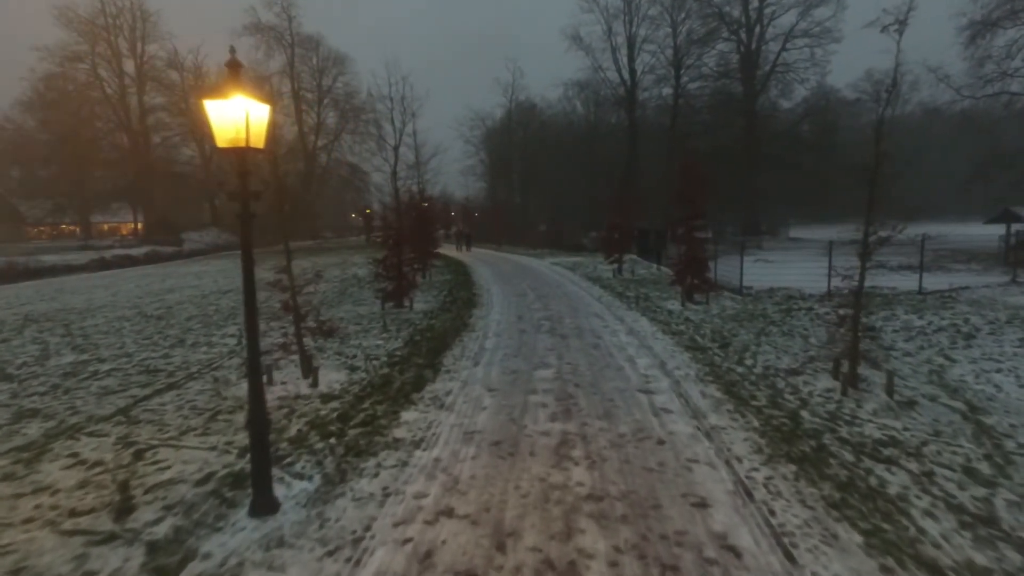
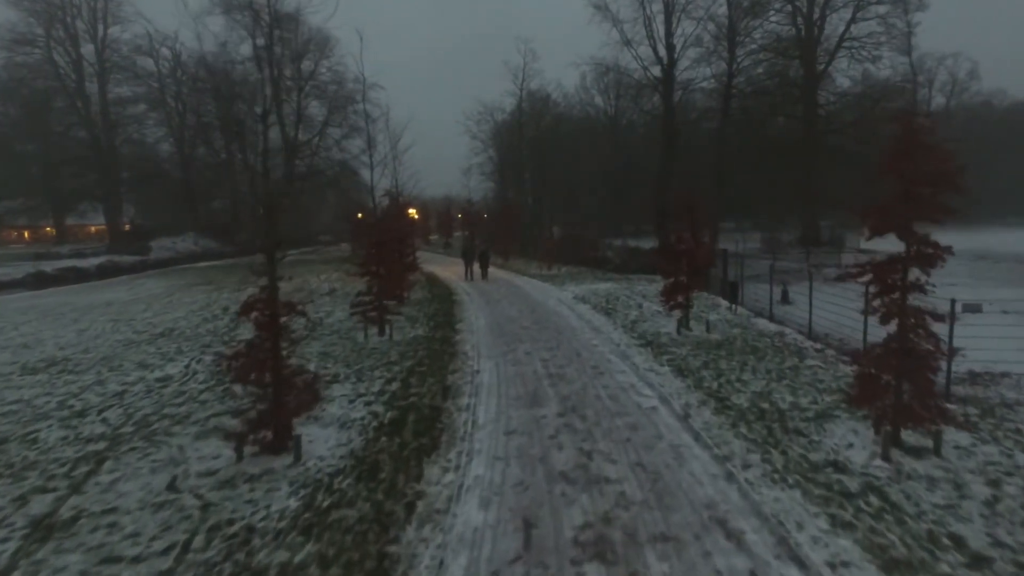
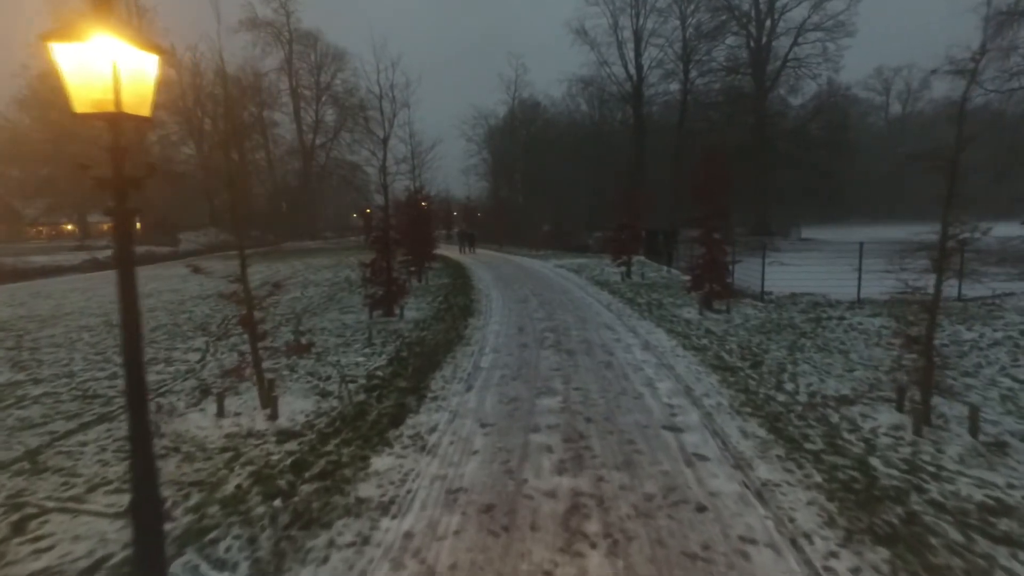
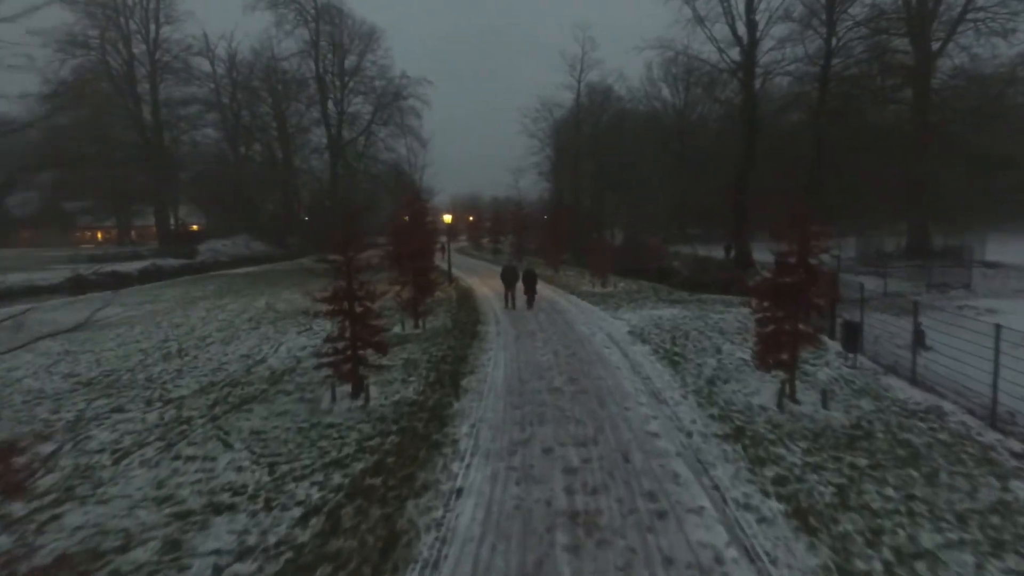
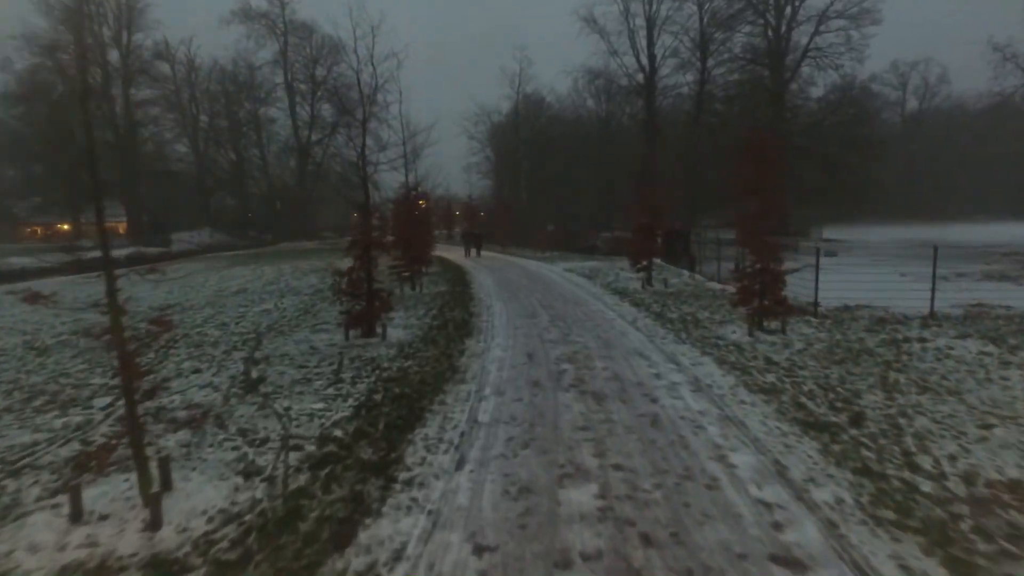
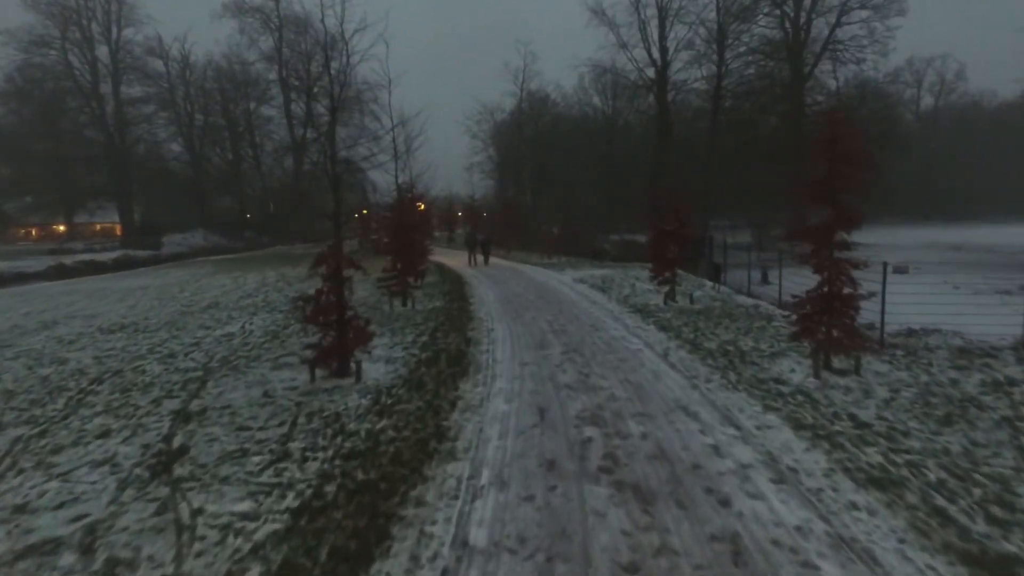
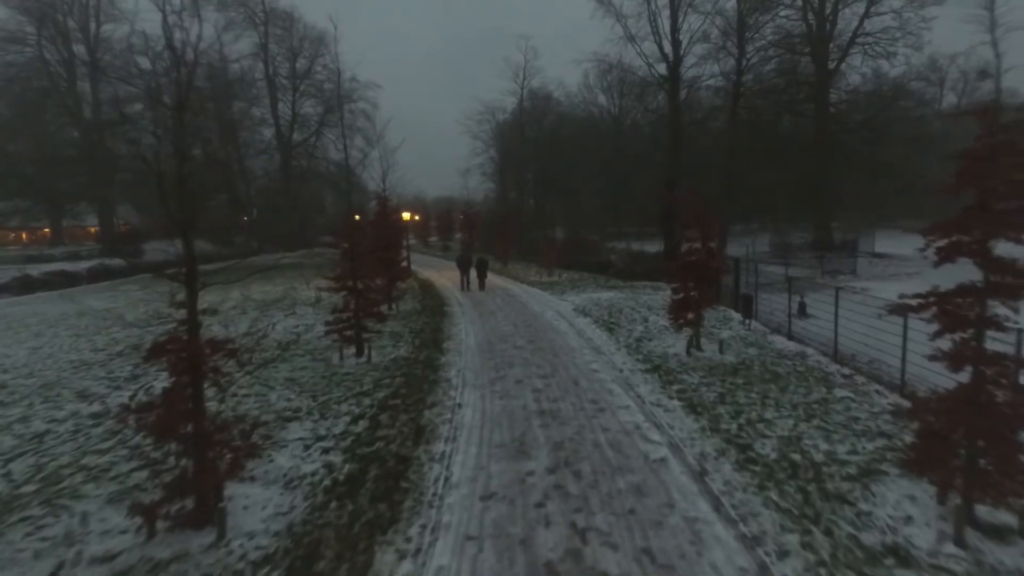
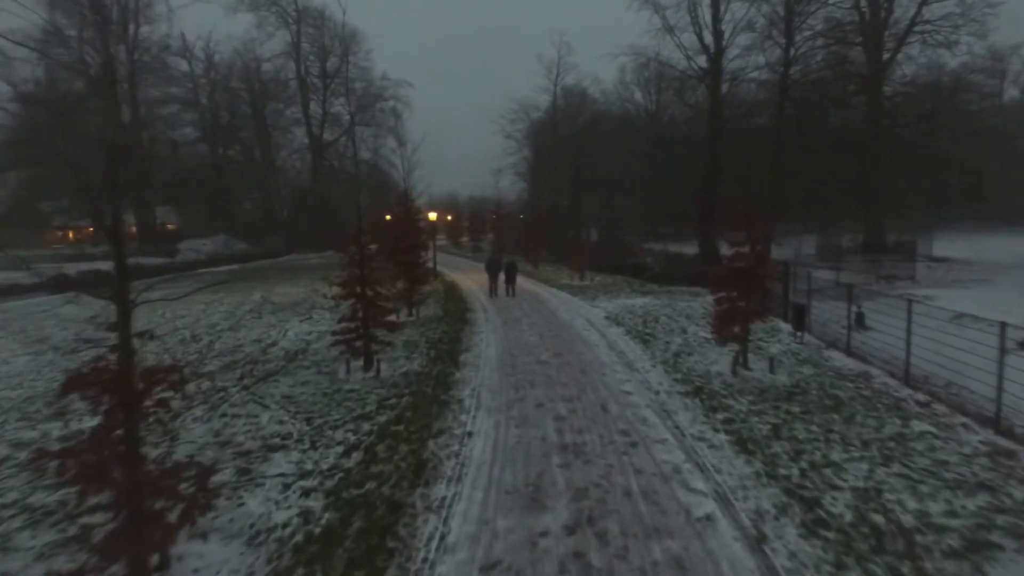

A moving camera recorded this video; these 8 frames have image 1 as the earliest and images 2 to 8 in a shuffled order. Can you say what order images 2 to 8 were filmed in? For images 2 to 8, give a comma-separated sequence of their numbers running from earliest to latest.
3, 5, 6, 2, 7, 8, 4
